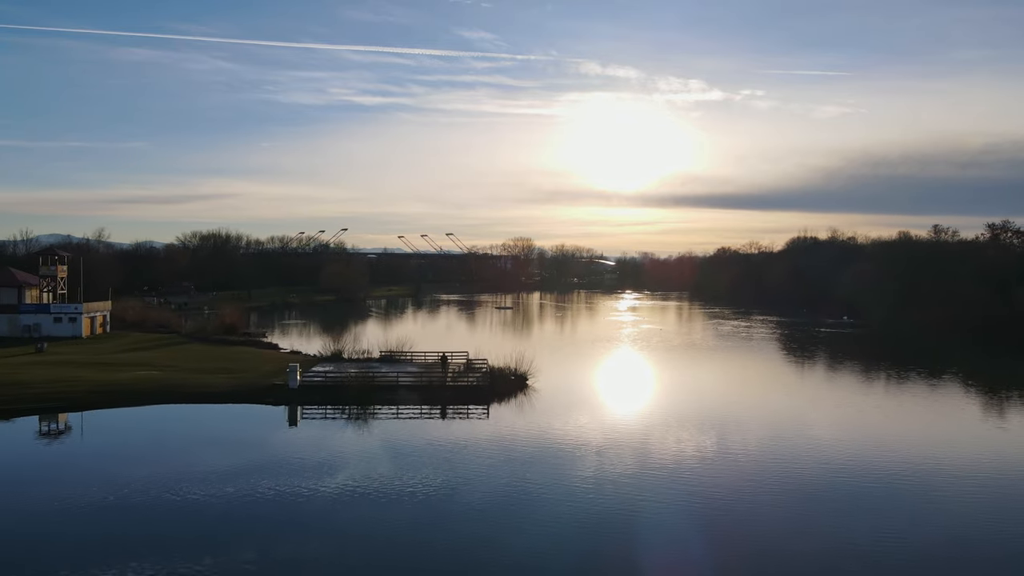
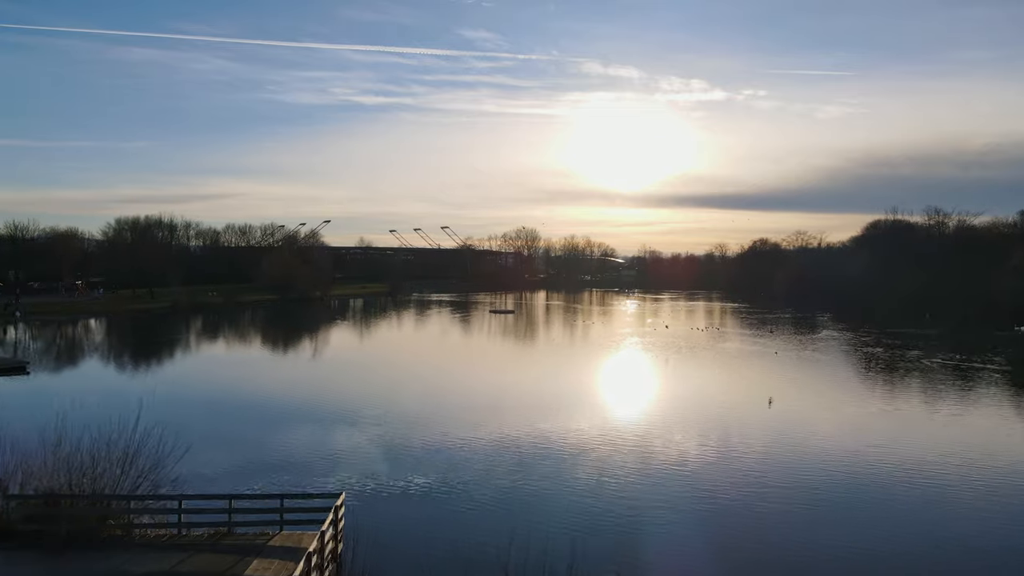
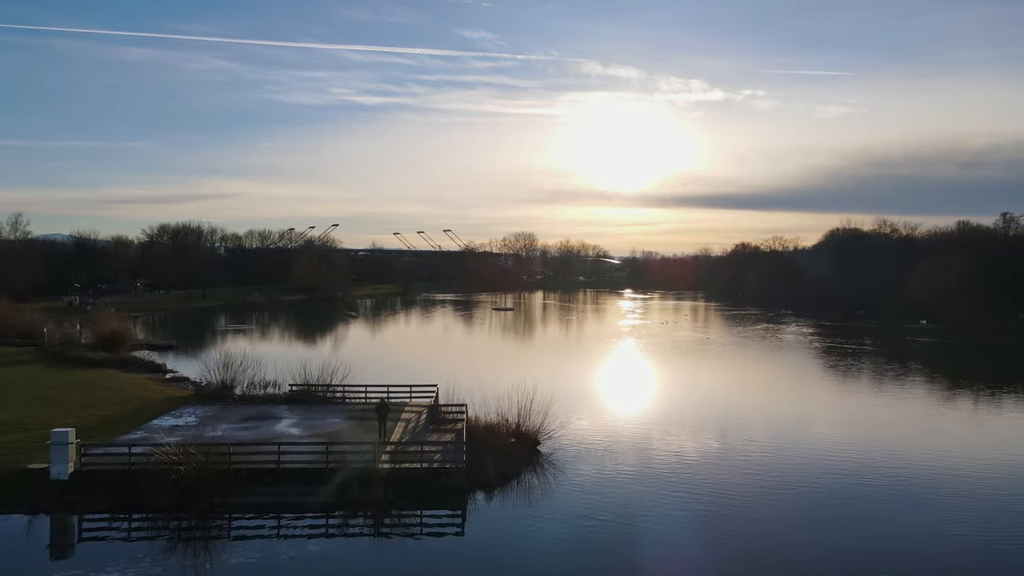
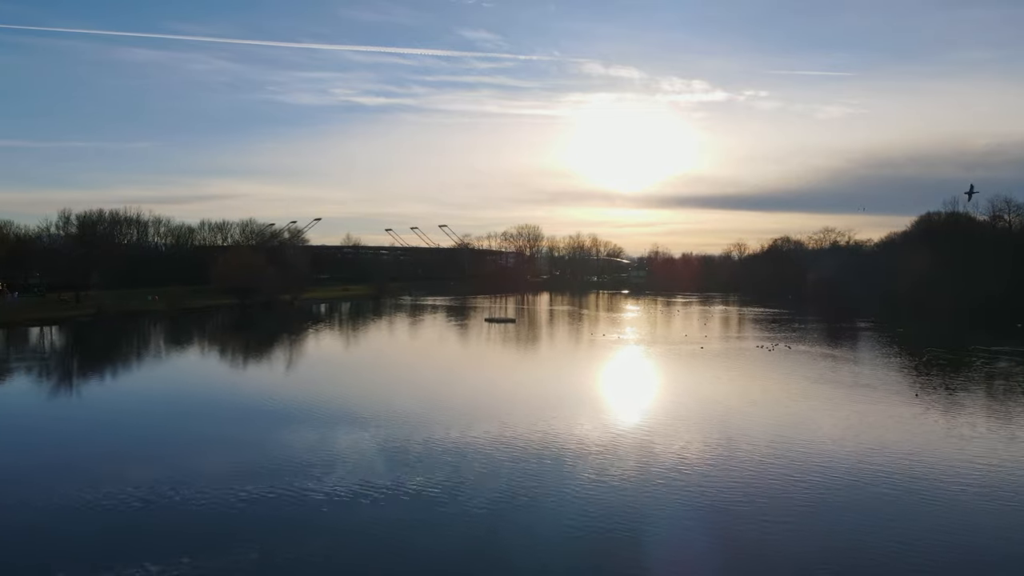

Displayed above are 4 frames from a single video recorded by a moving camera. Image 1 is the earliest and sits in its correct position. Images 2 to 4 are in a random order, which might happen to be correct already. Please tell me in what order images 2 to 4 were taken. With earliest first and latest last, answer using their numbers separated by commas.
3, 2, 4
